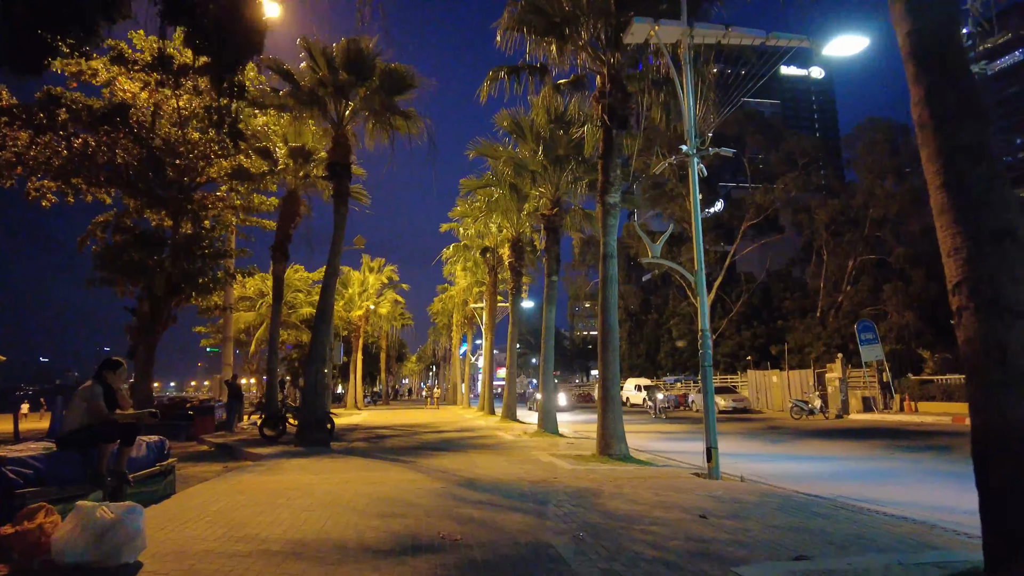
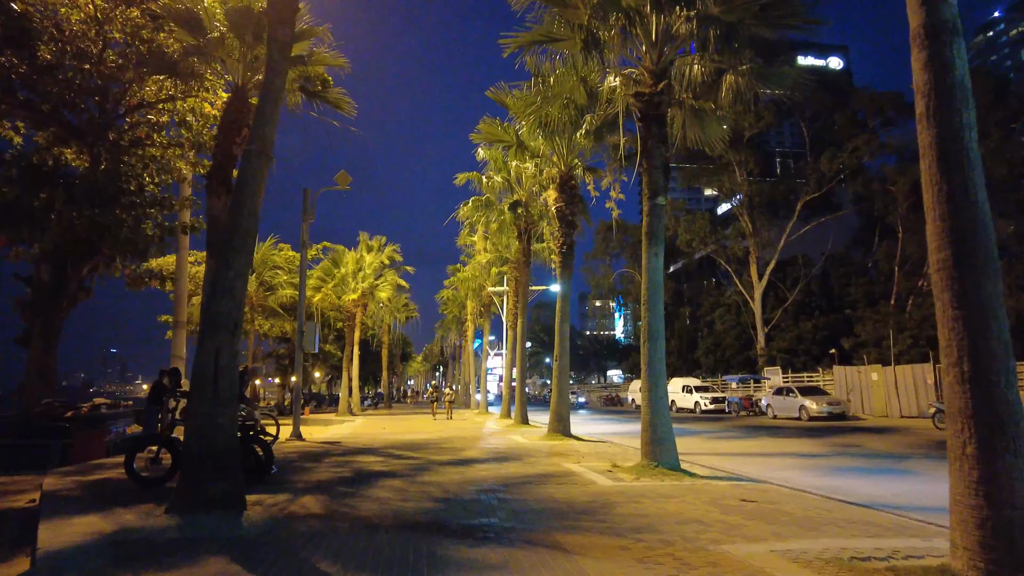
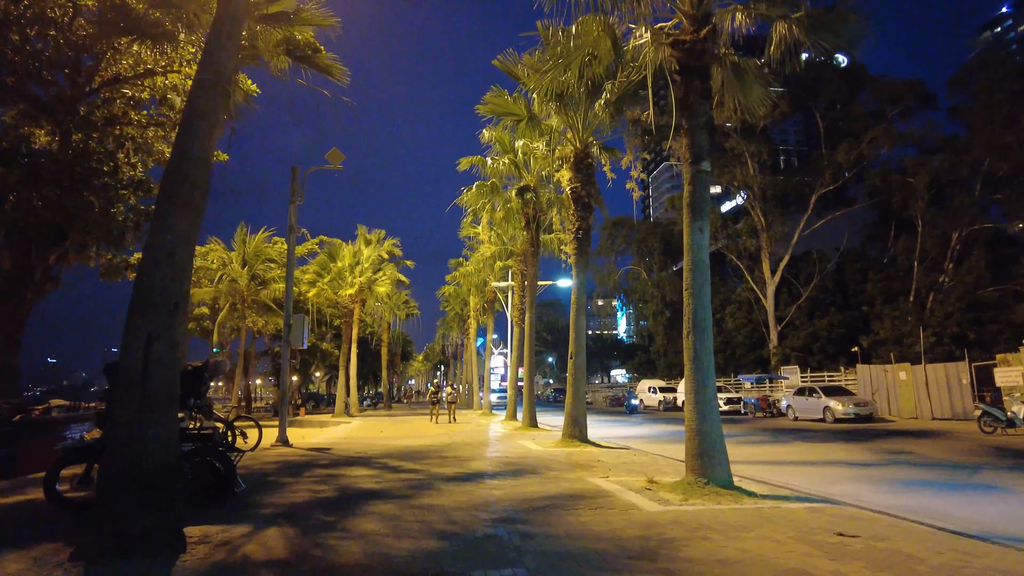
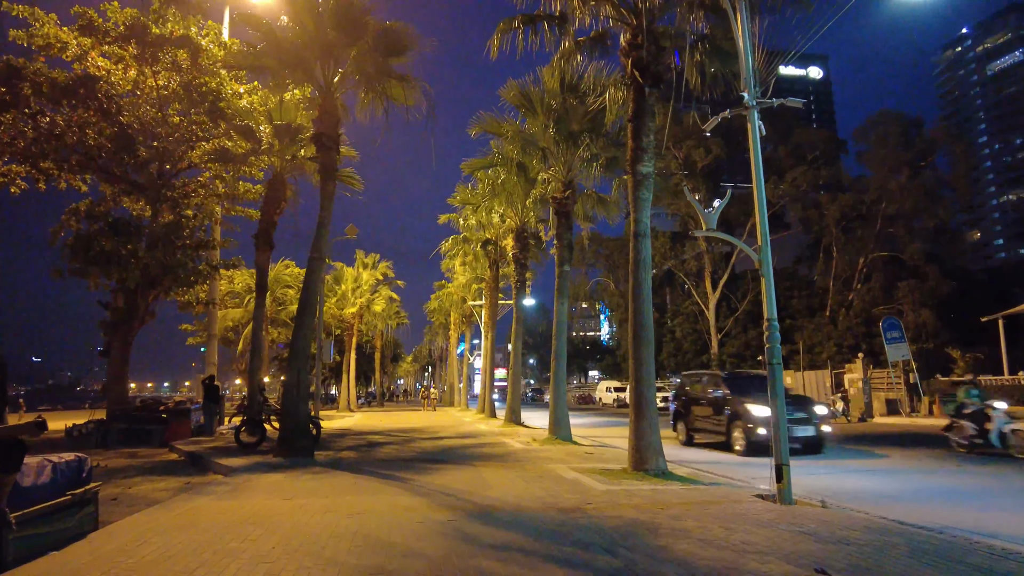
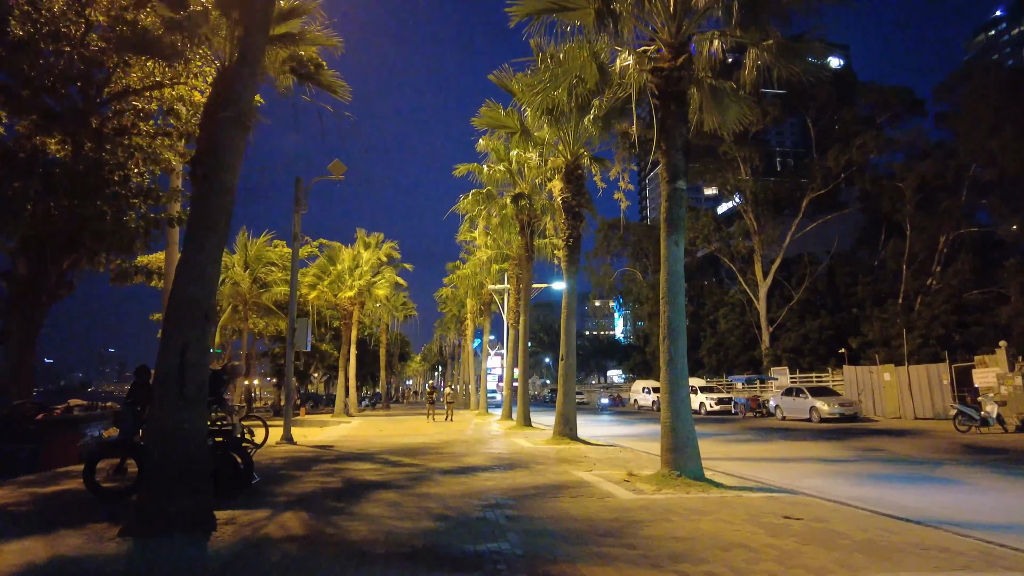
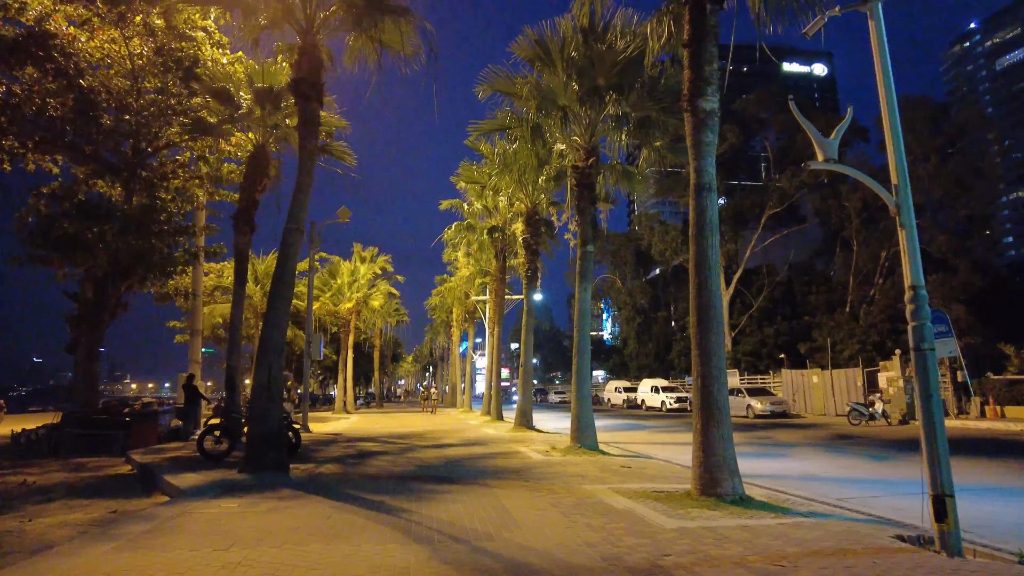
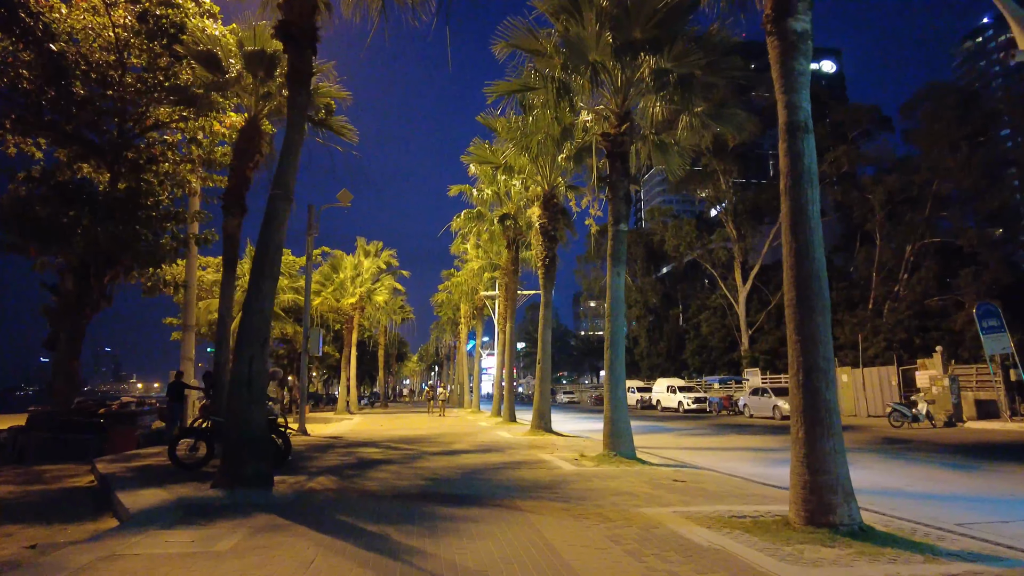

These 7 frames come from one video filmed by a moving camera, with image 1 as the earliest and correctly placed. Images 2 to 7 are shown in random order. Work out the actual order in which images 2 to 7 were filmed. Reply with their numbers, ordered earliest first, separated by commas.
4, 6, 7, 2, 5, 3
